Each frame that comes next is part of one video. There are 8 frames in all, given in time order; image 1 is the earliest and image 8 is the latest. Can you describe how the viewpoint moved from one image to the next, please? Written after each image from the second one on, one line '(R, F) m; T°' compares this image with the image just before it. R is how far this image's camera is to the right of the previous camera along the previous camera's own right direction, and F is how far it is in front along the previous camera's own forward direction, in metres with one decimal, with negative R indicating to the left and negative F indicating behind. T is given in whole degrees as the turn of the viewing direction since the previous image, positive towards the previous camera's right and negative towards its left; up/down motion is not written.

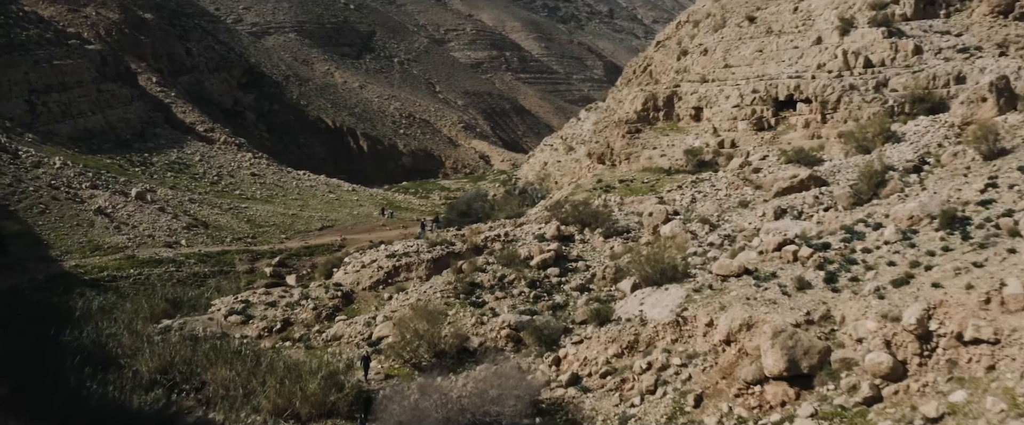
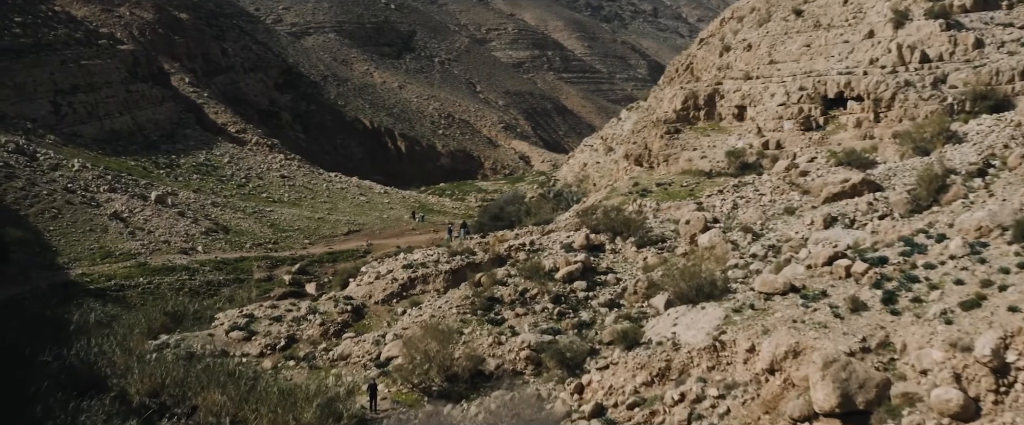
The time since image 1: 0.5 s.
(+0.2, +0.9) m; -3°
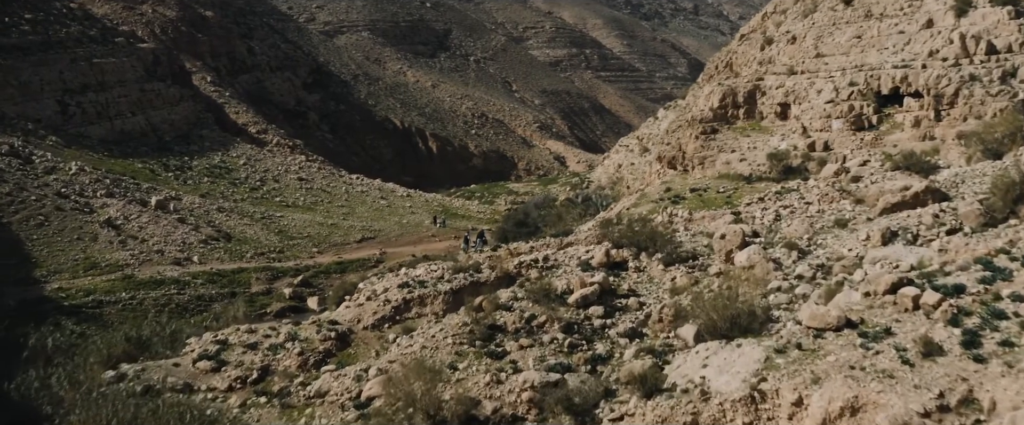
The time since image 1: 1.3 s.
(+0.3, +1.4) m; -2°
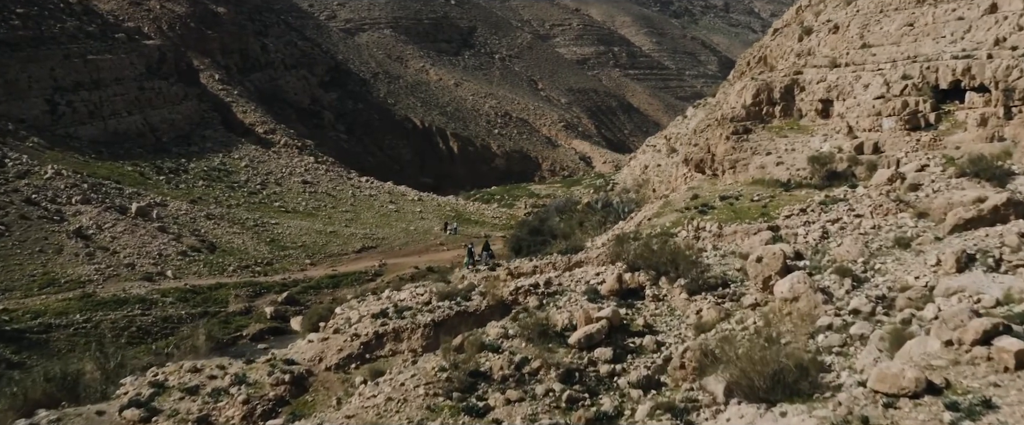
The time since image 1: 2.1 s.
(+0.3, +1.7) m; -2°
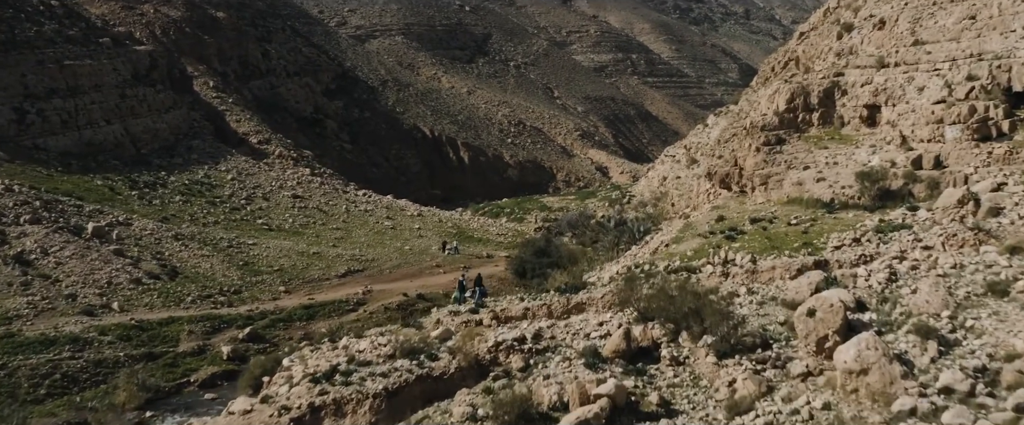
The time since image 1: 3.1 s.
(+0.3, +1.9) m; -1°
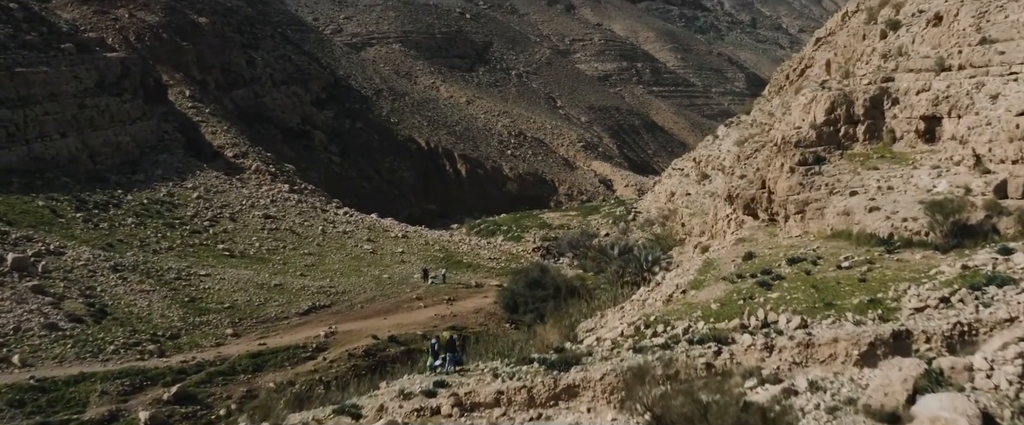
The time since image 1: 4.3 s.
(+0.2, +2.2) m; 0°
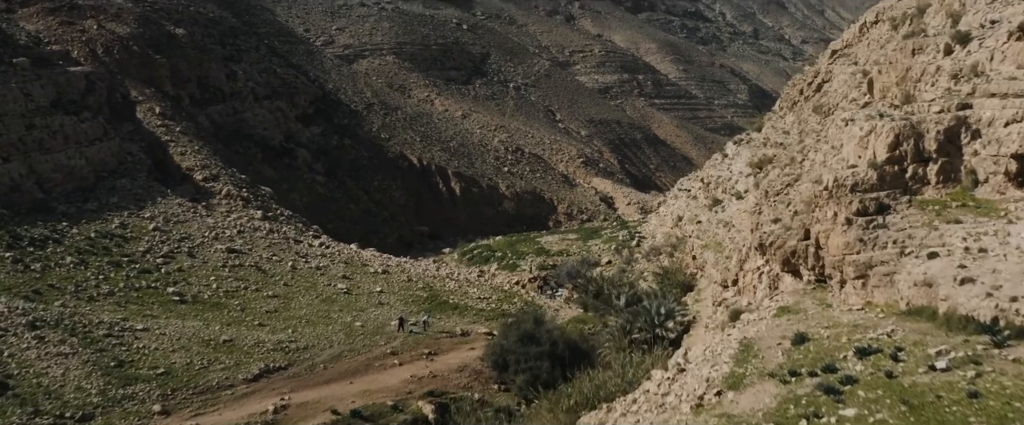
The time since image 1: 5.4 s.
(+0.1, +2.2) m; 0°
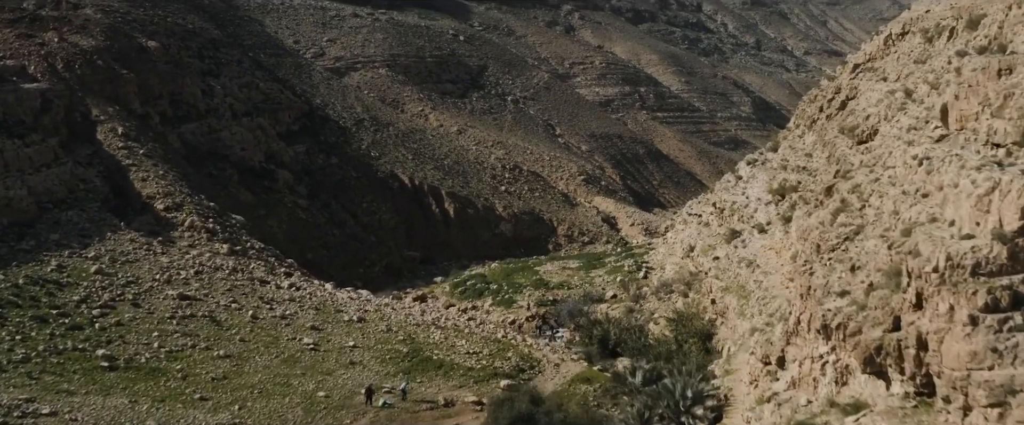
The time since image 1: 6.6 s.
(+0.1, +2.4) m; 0°
